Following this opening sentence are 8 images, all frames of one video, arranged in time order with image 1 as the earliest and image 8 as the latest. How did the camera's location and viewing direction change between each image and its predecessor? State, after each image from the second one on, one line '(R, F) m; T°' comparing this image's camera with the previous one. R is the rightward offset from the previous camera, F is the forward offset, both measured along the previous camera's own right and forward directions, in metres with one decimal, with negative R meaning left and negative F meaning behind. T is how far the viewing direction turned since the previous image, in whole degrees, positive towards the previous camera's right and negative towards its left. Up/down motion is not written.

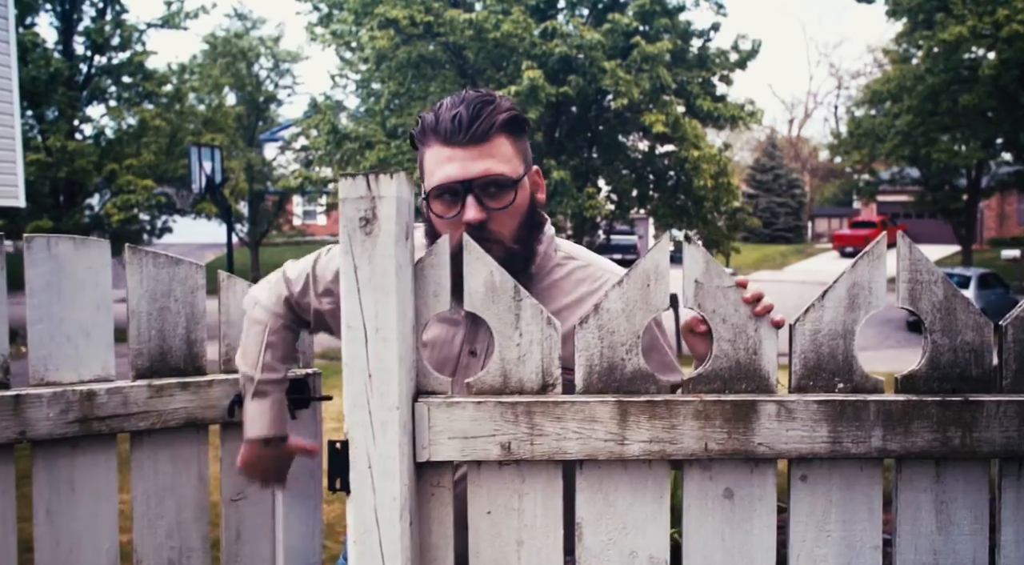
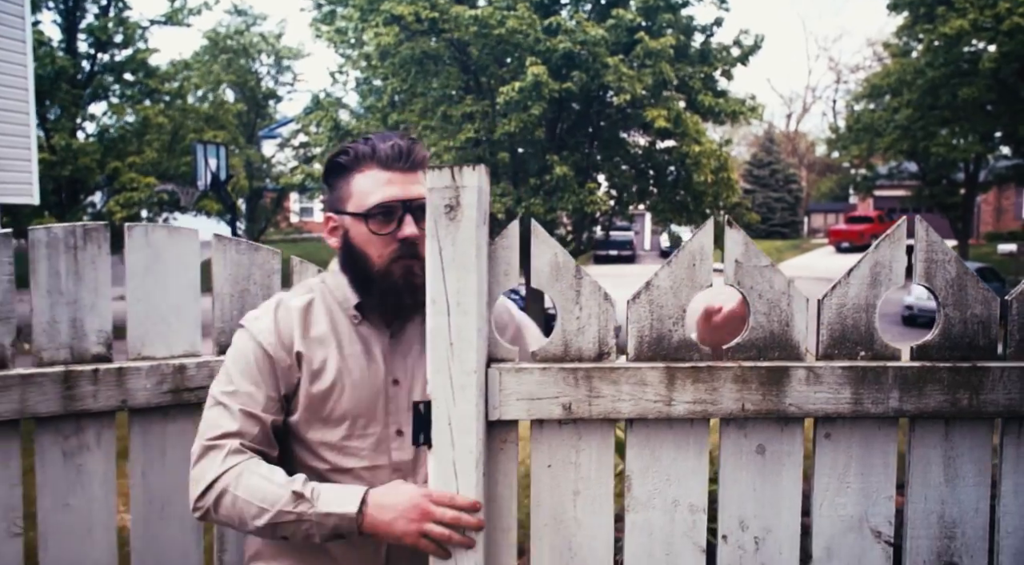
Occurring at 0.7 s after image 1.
(-0.1, -0.2) m; 0°
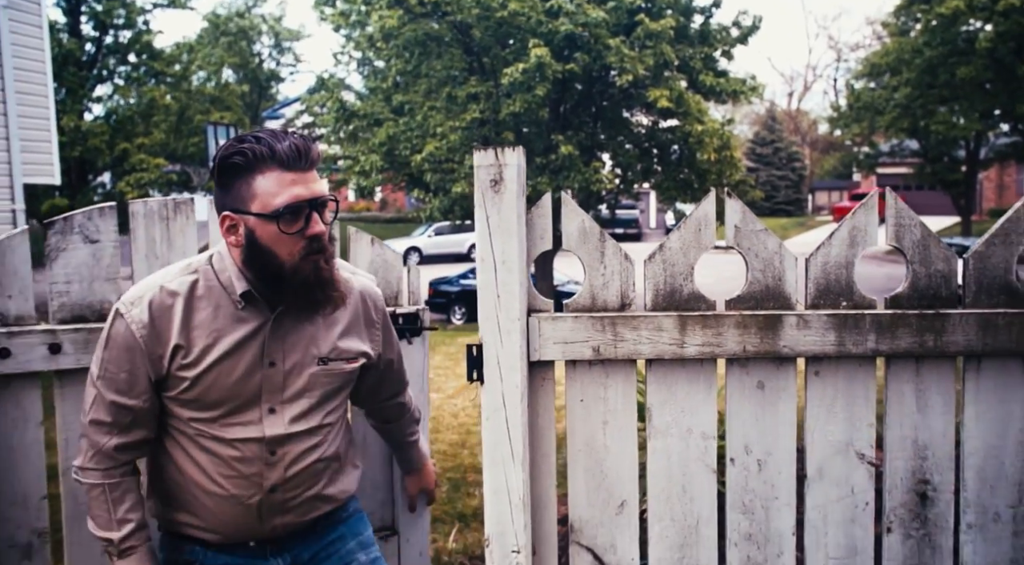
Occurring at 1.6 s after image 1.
(-0.1, -0.3) m; 0°
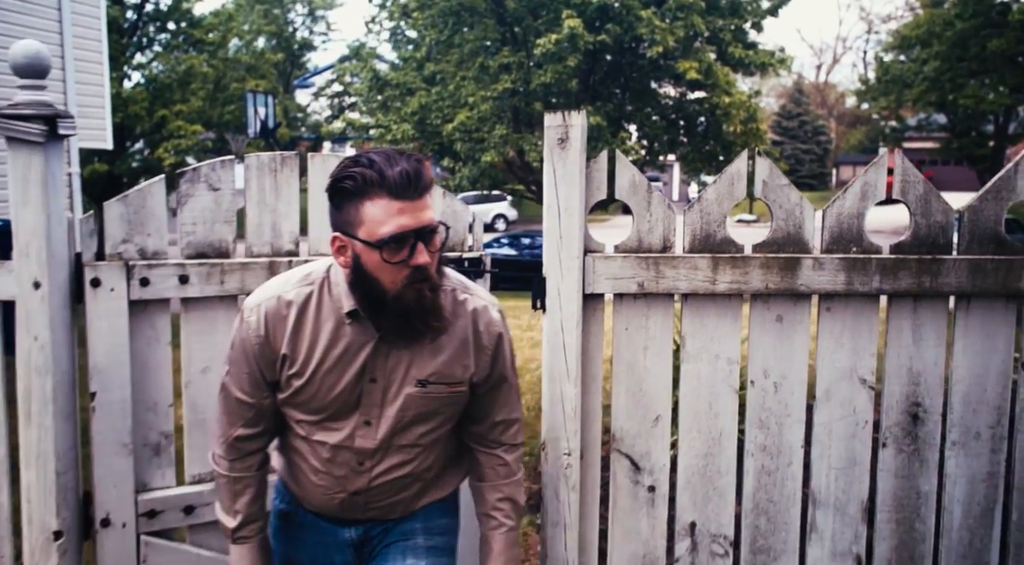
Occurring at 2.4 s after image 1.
(-0.1, -0.4) m; -2°
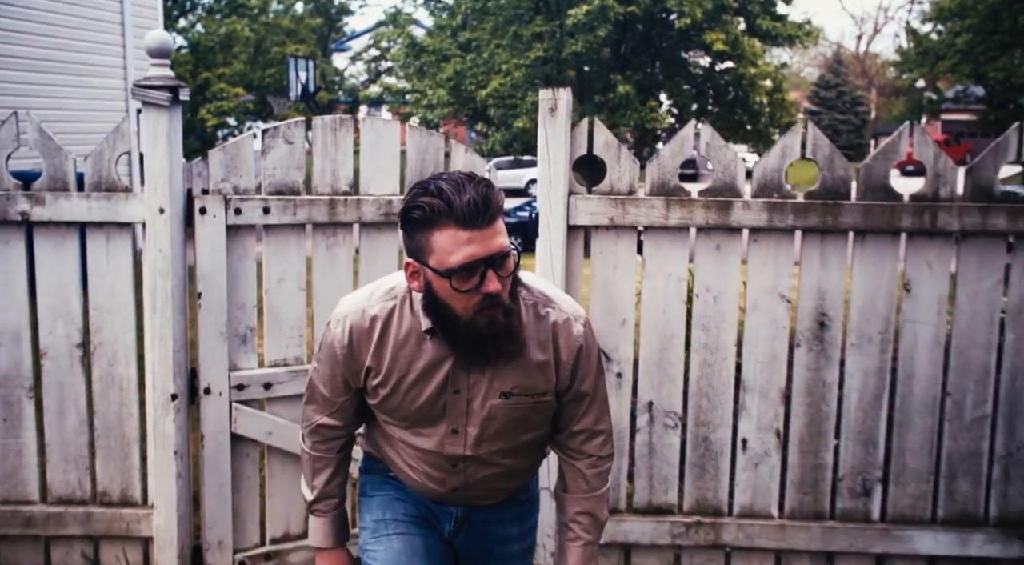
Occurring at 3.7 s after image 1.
(+0.1, -0.8) m; -3°
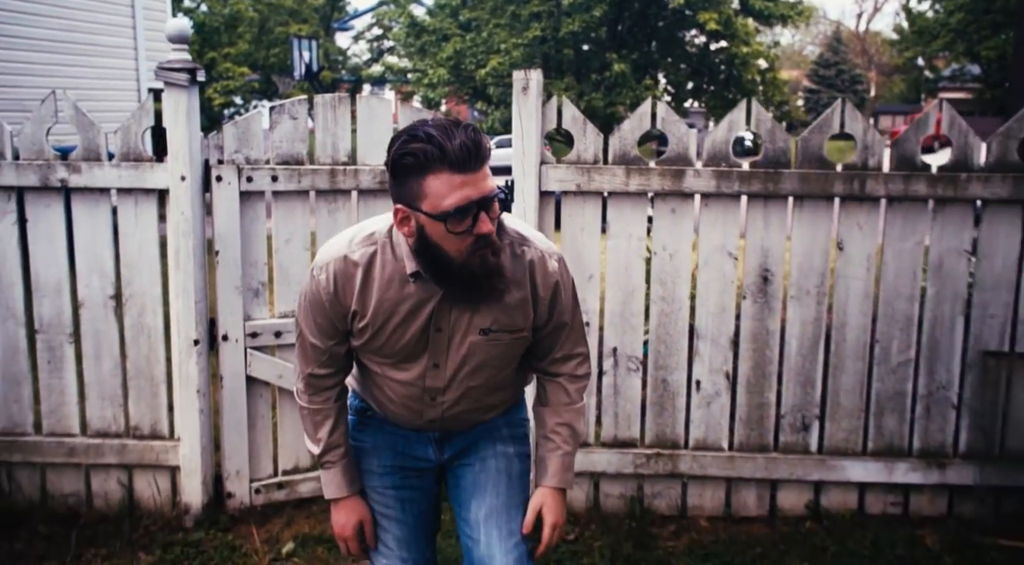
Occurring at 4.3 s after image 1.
(+0.1, -0.4) m; 0°
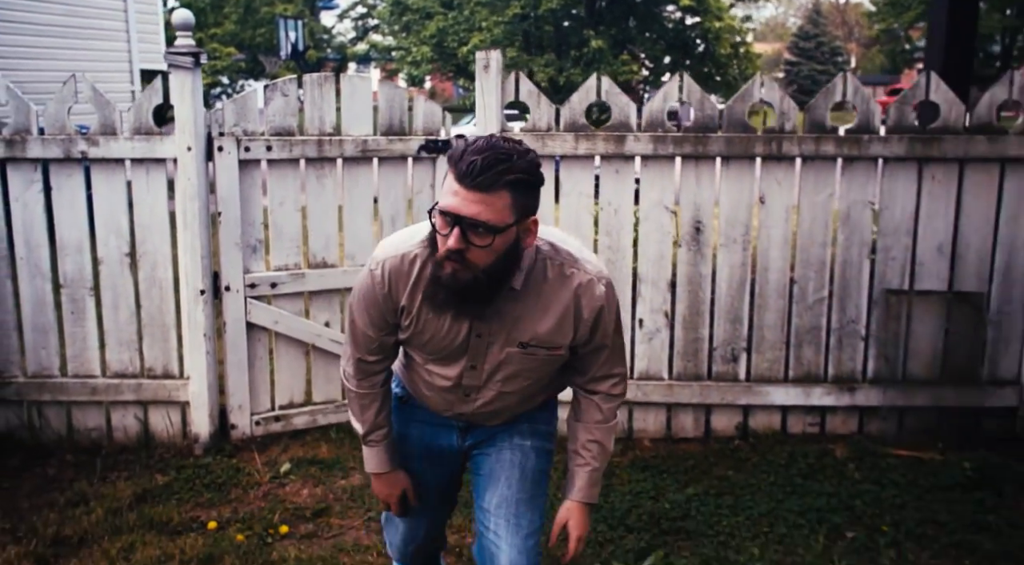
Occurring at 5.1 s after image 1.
(+0.1, -0.5) m; +1°
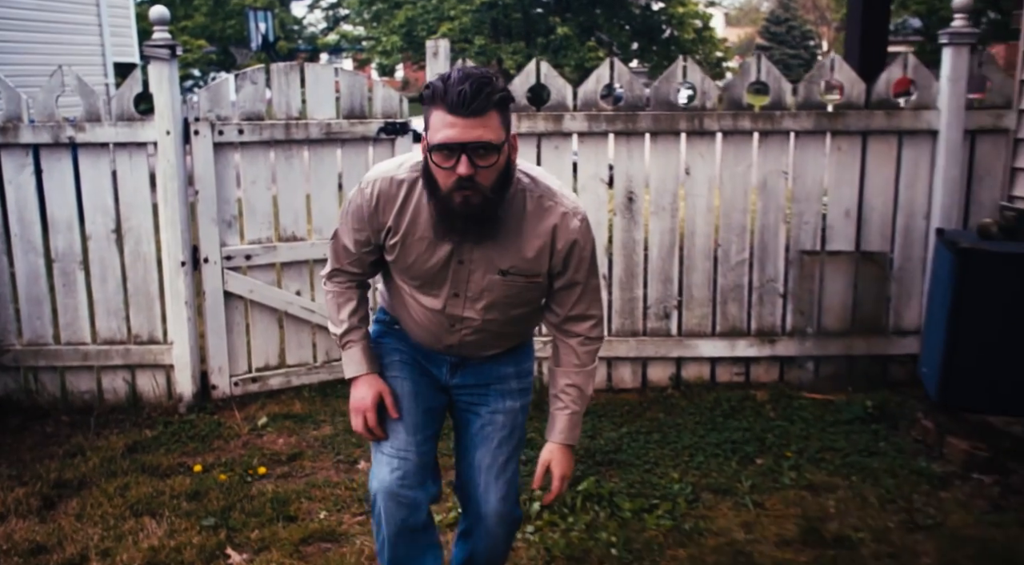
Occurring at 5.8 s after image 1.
(+0.2, -0.5) m; +1°
